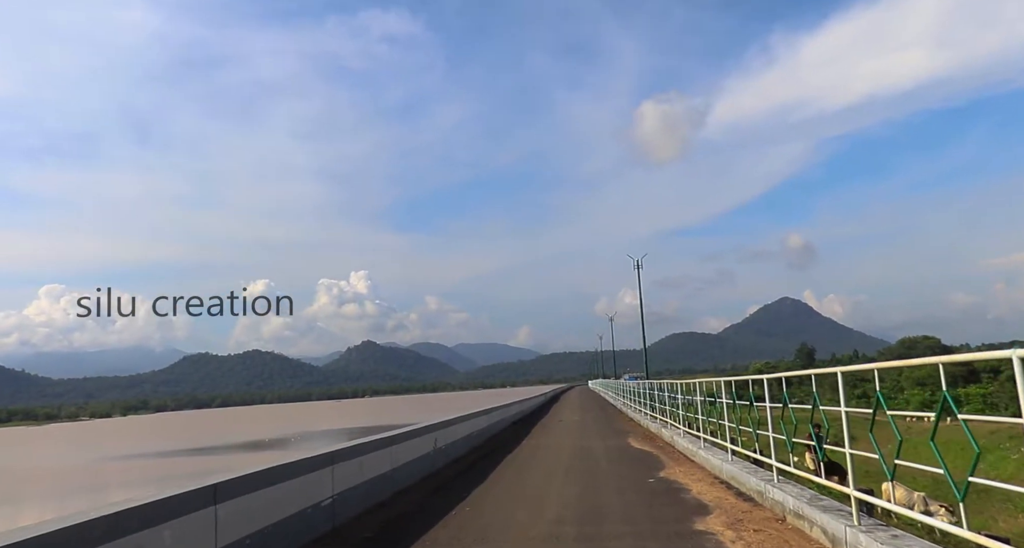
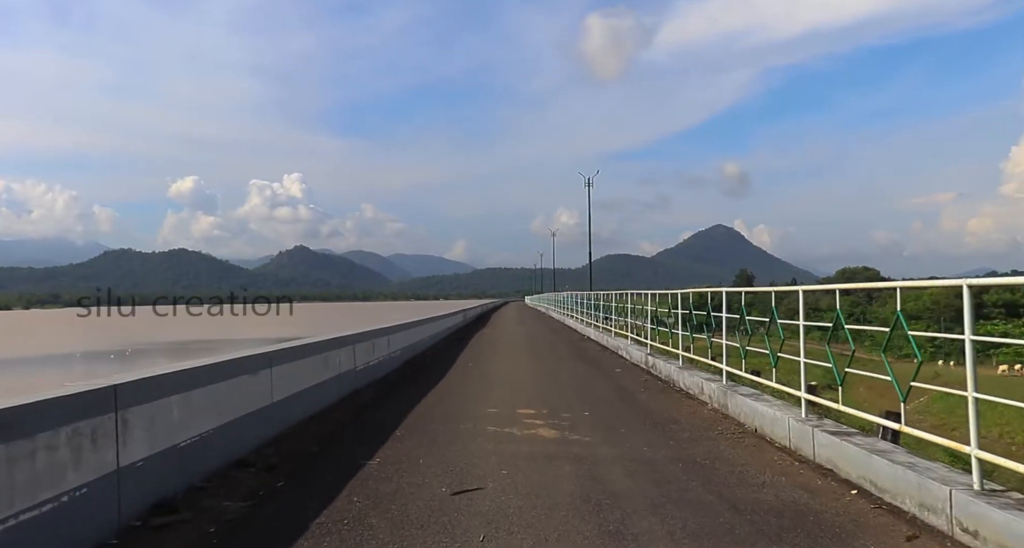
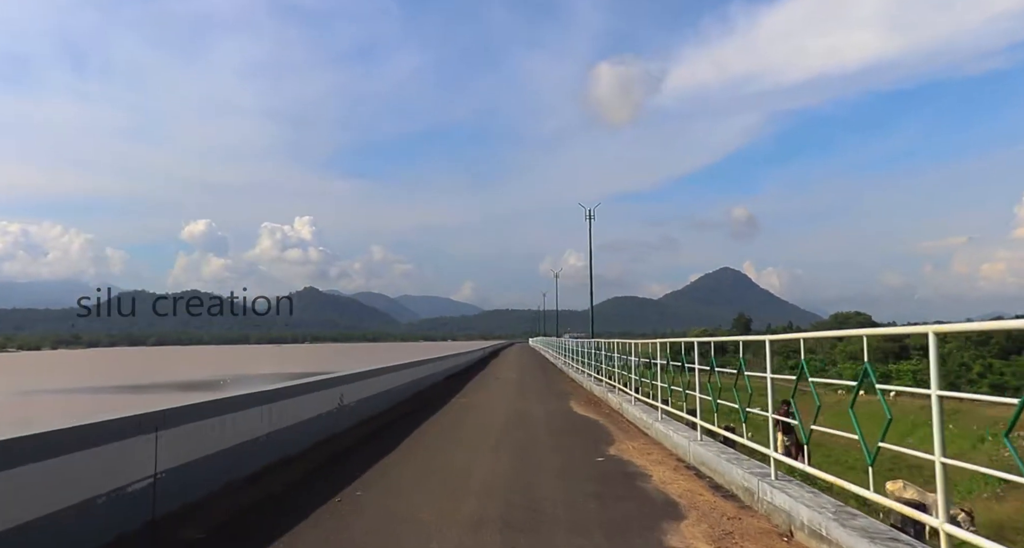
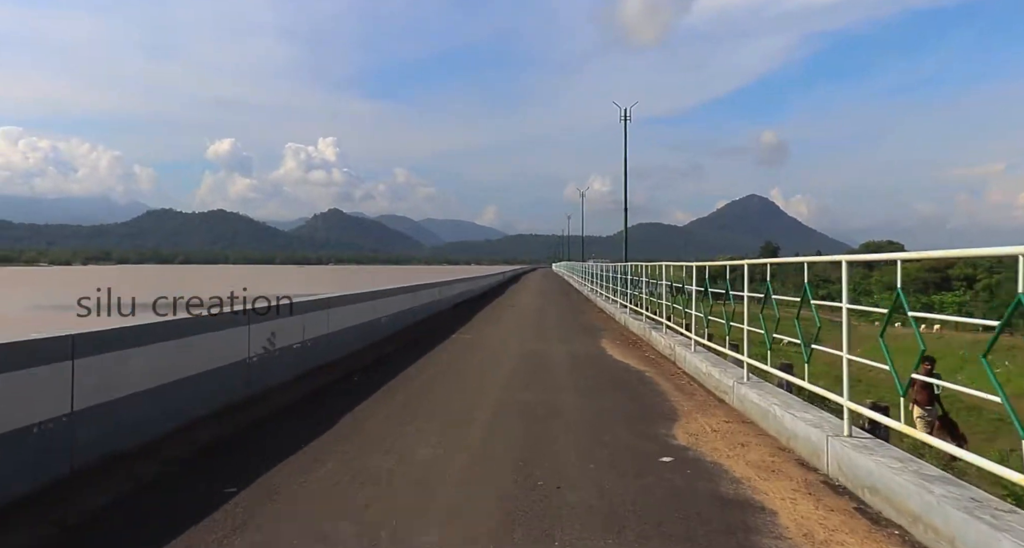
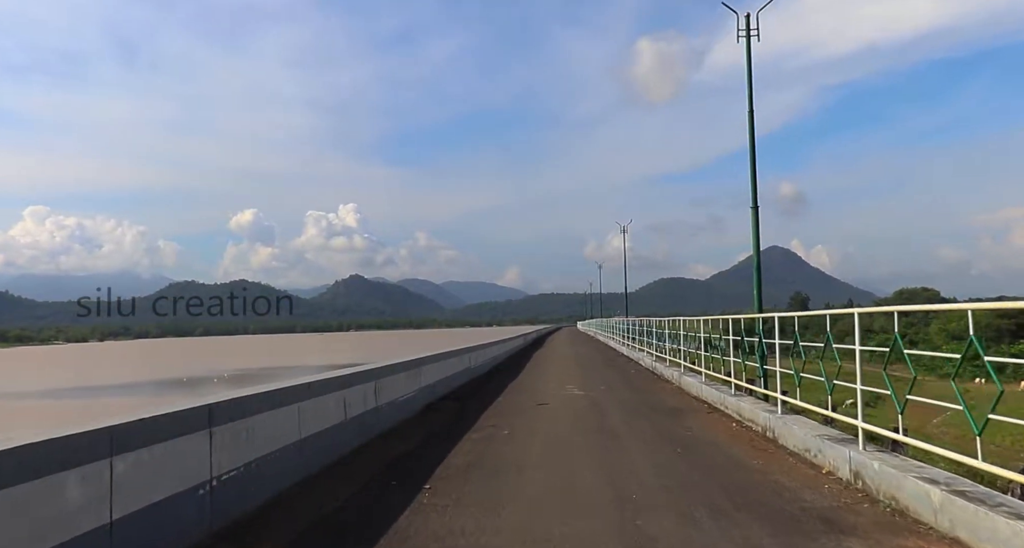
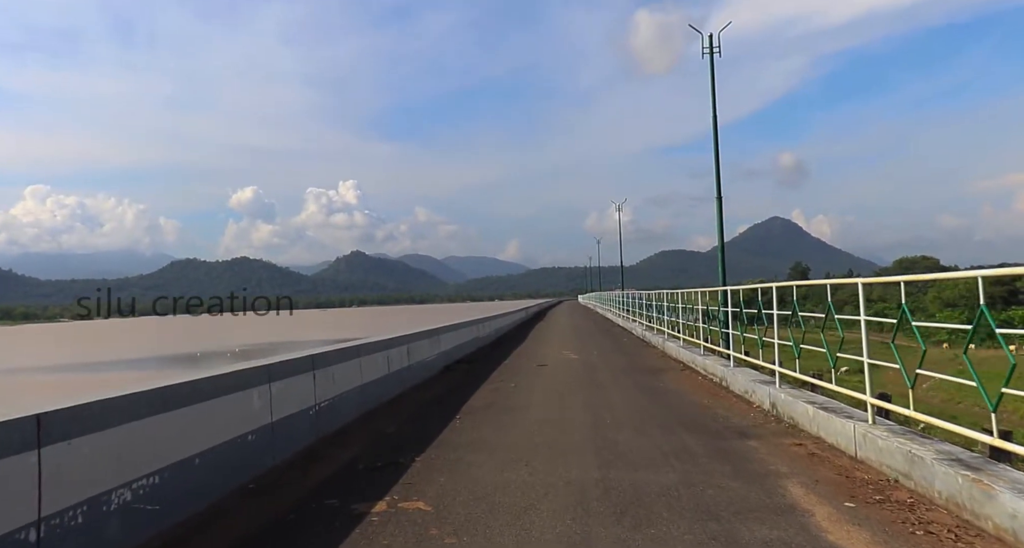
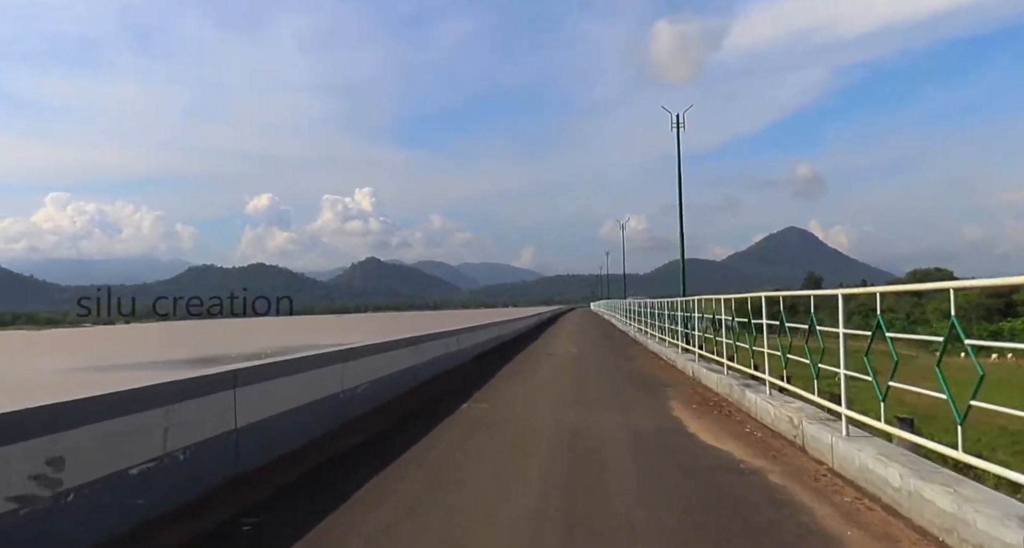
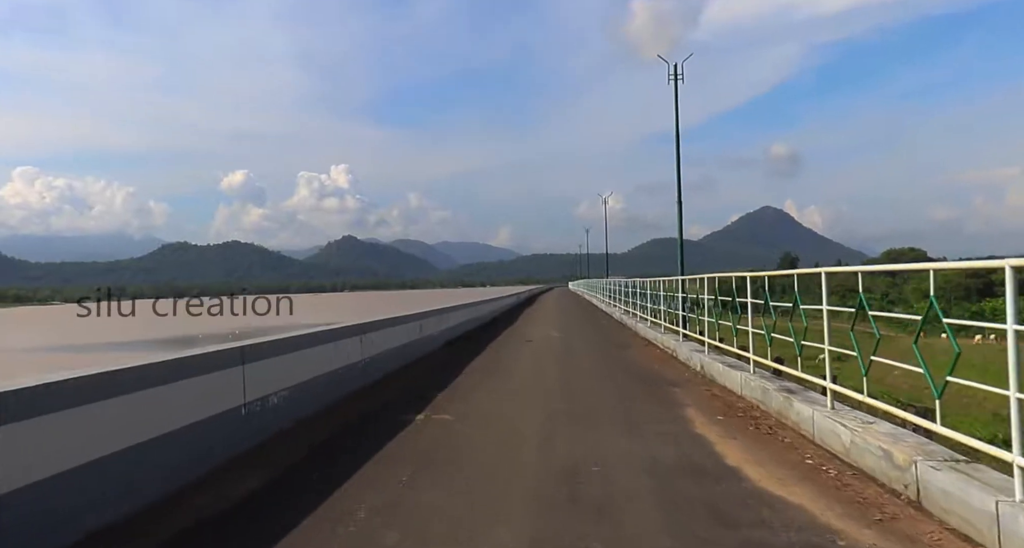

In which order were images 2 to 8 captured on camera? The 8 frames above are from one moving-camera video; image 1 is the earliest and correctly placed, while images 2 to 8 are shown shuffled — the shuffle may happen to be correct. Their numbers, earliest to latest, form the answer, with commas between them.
3, 4, 7, 8, 6, 5, 2
